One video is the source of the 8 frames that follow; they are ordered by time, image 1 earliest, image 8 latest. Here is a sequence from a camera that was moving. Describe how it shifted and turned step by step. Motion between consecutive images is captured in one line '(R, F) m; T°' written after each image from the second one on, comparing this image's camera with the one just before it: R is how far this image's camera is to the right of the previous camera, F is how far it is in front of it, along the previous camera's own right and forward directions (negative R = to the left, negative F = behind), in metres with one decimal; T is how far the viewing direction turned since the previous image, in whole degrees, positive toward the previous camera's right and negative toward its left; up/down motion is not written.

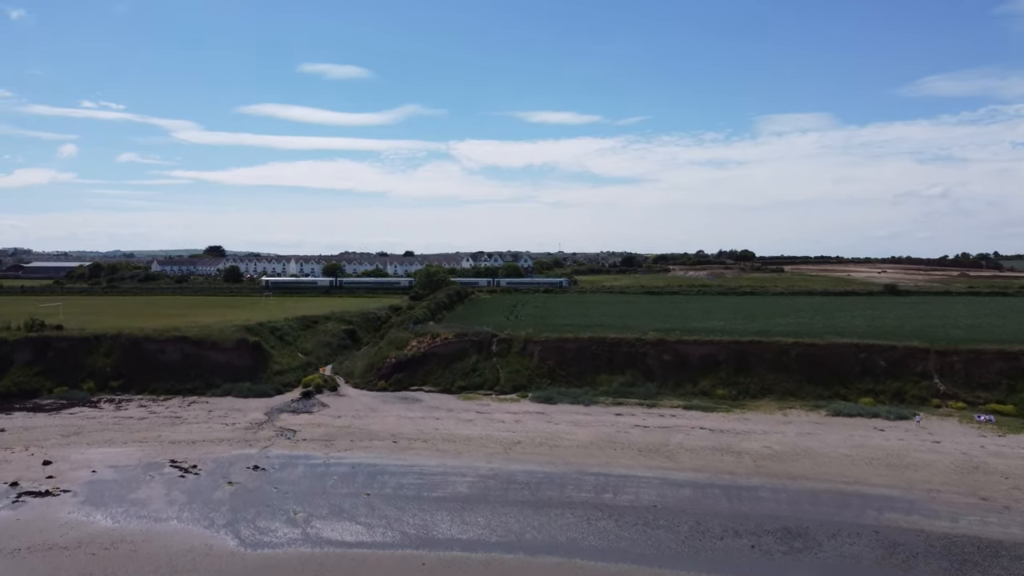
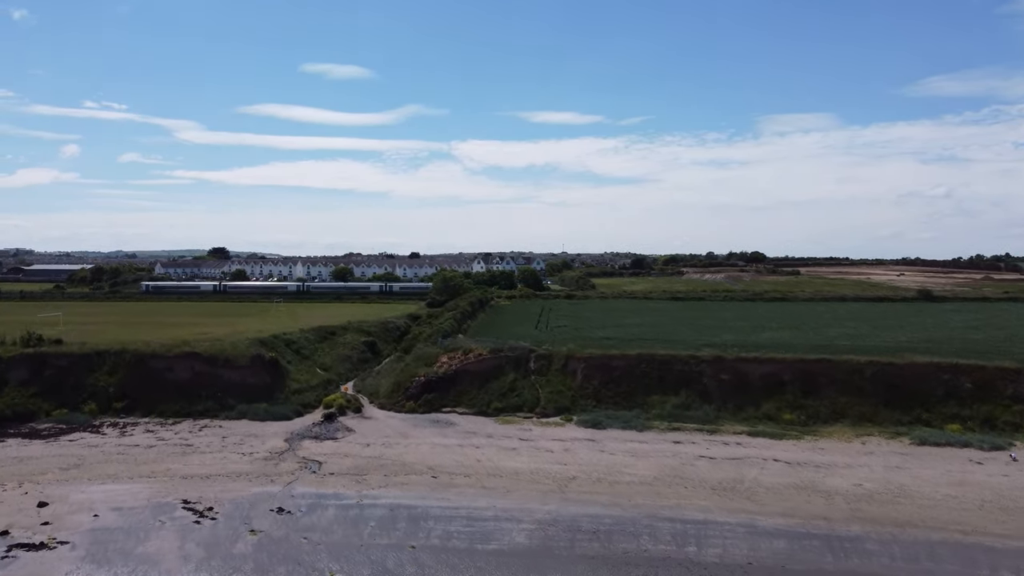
(-1.5, +2.7) m; 0°
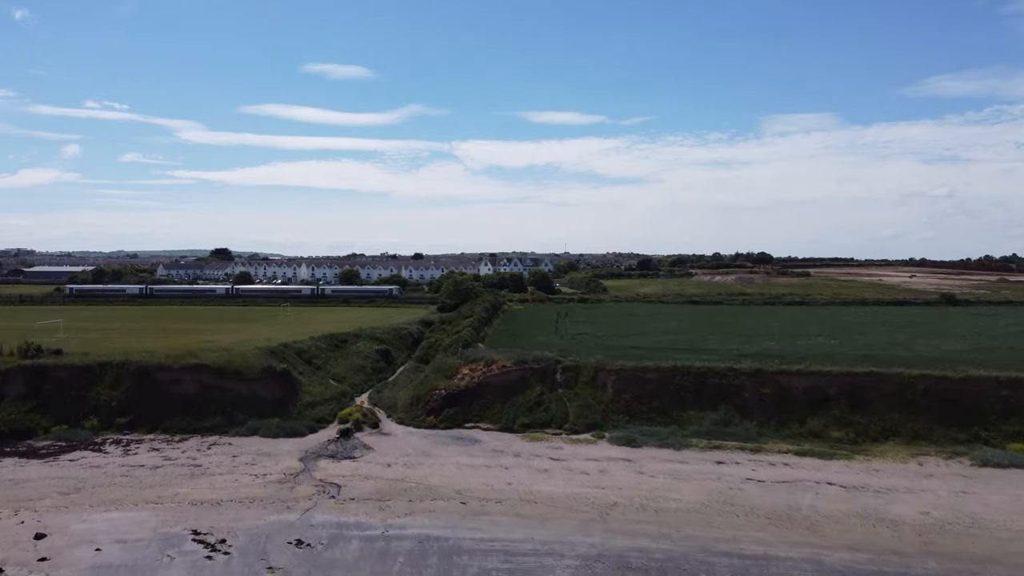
(-0.9, +1.6) m; 0°
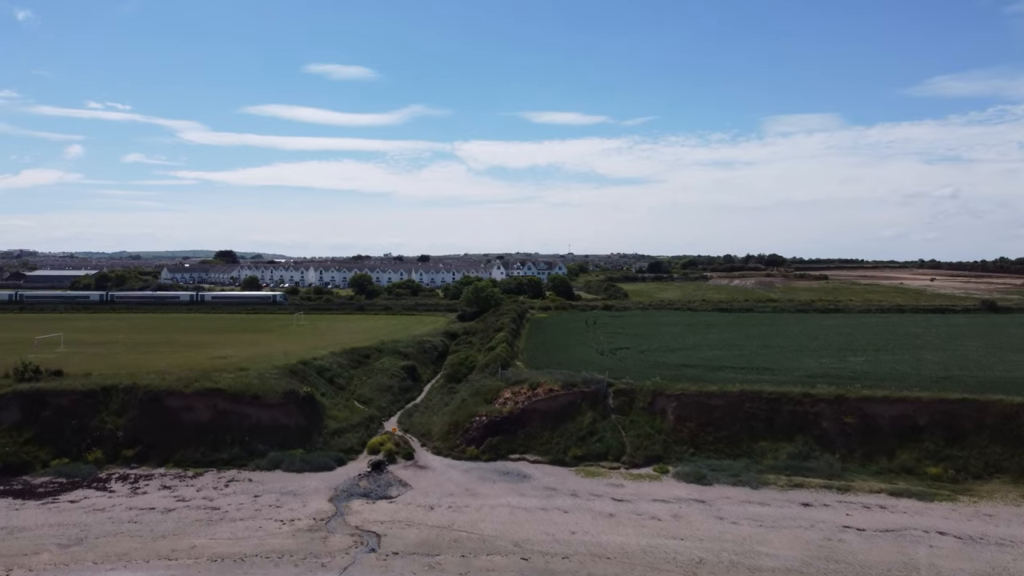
(-1.5, +2.7) m; 0°
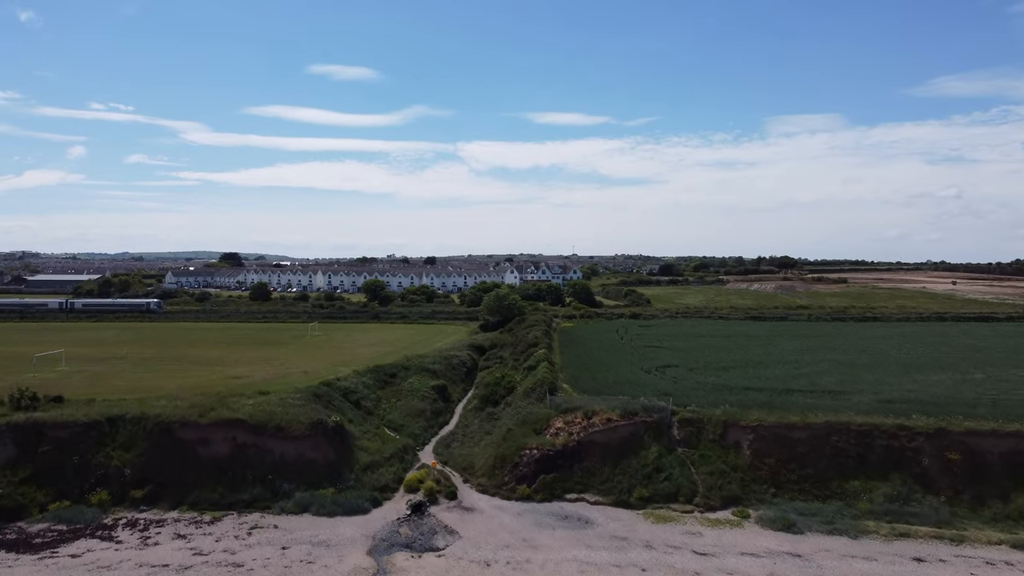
(-1.5, +2.7) m; 0°
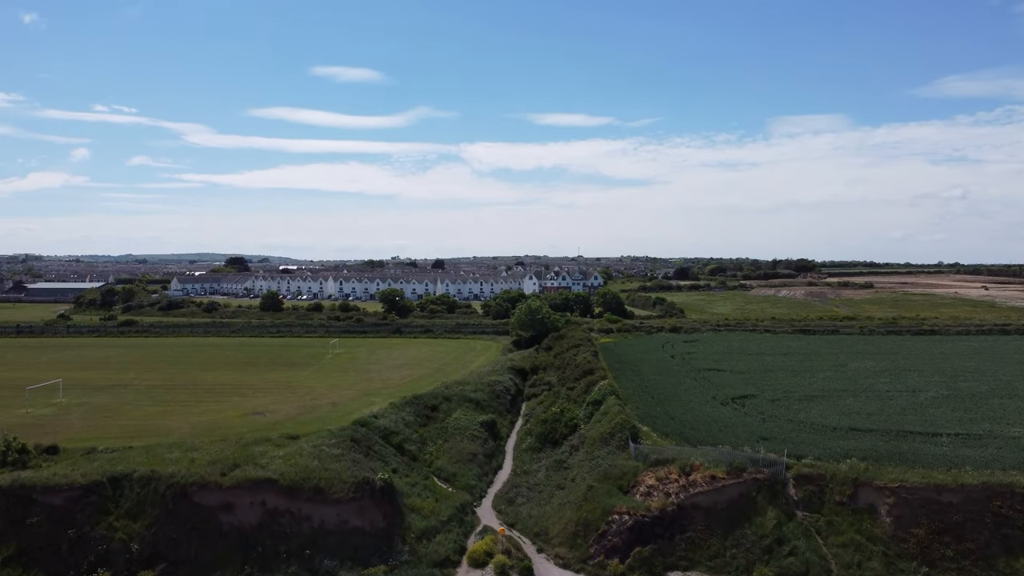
(-2.0, +3.8) m; 0°
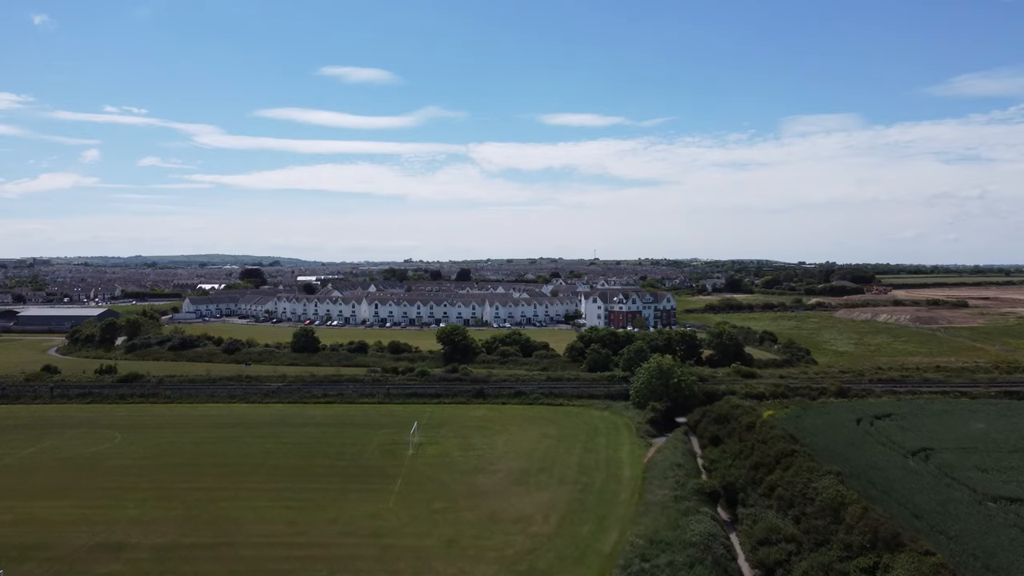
(-5.8, +12.5) m; -1°
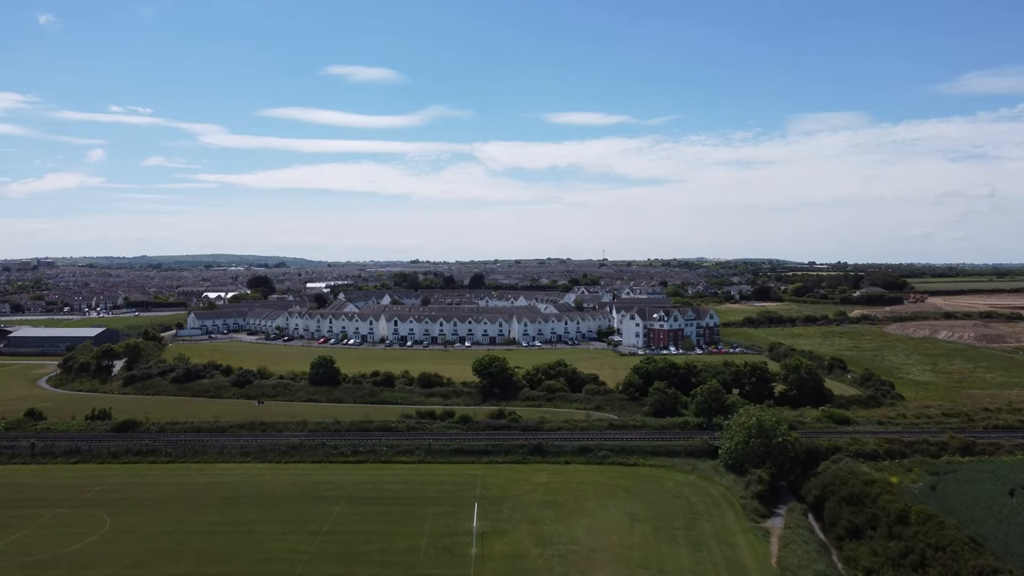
(-2.7, +6.3) m; 0°
